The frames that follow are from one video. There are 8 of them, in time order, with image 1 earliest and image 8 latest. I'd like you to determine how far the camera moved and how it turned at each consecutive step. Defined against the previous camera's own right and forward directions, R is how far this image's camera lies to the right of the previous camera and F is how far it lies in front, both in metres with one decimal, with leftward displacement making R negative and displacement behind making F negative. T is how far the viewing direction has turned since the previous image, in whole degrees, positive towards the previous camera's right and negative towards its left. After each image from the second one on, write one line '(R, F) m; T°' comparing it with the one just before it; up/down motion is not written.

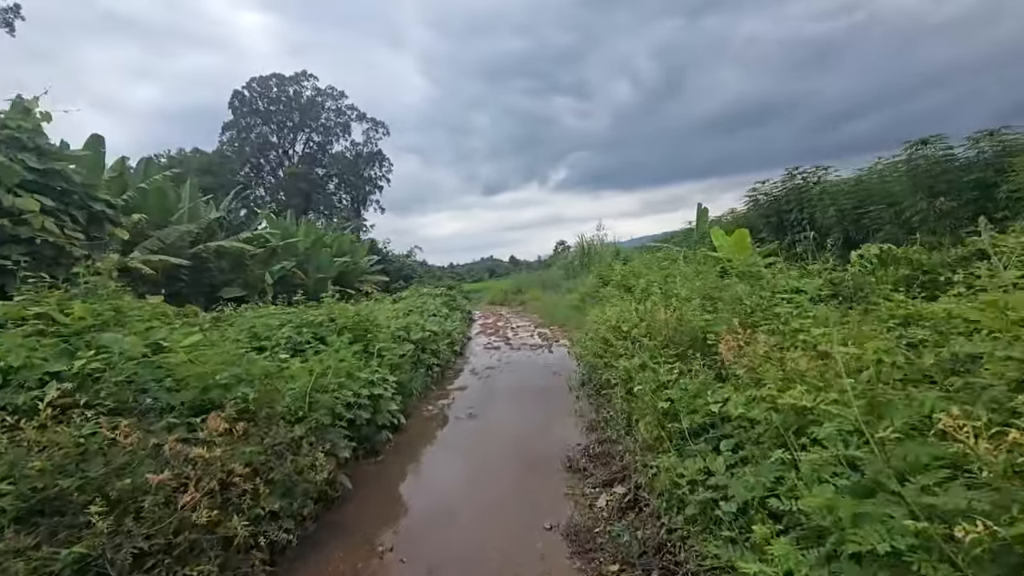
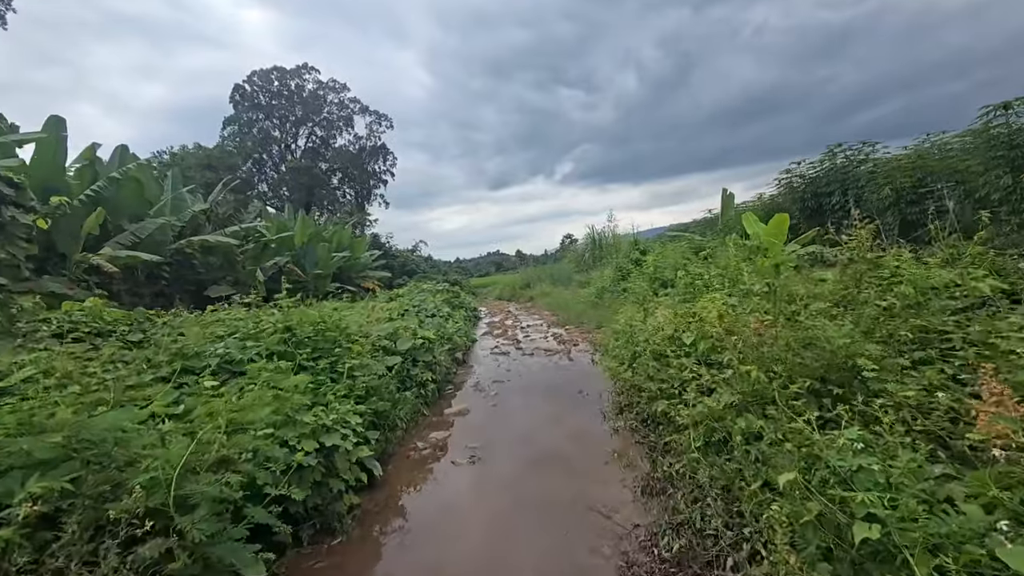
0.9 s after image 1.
(0.0, +1.1) m; -1°
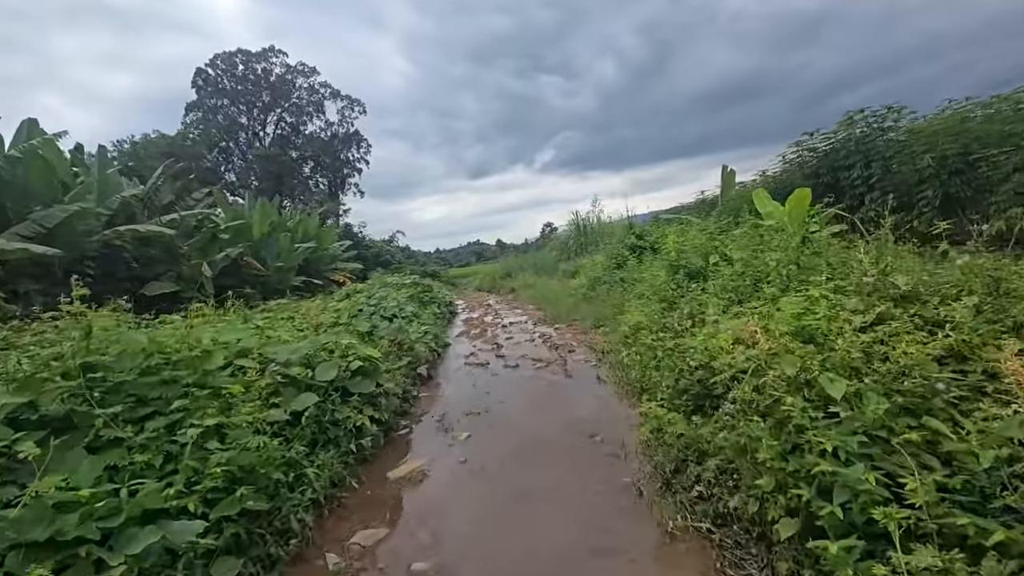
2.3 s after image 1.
(0.0, +1.4) m; +2°
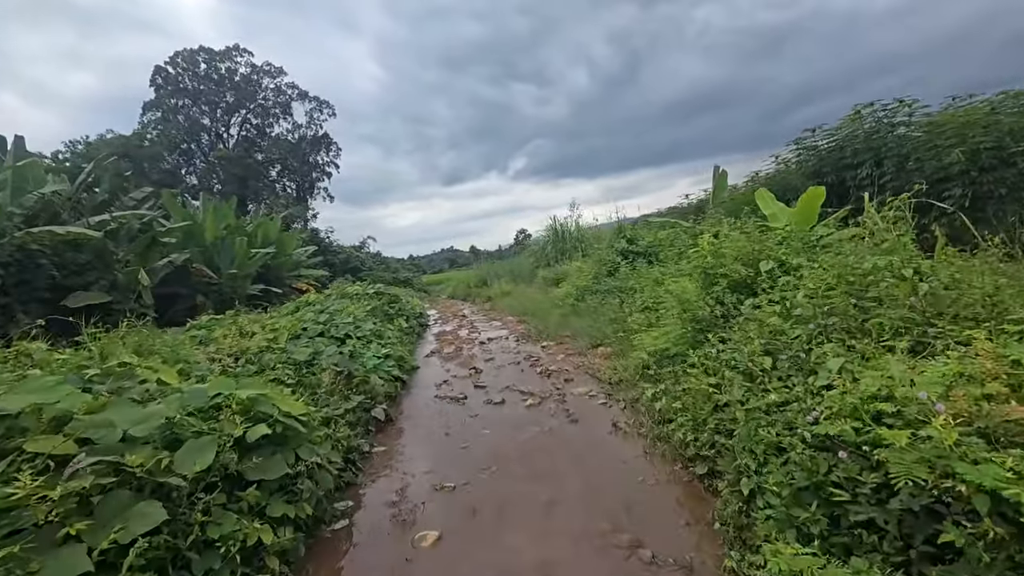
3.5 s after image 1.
(-0.1, +1.1) m; +3°
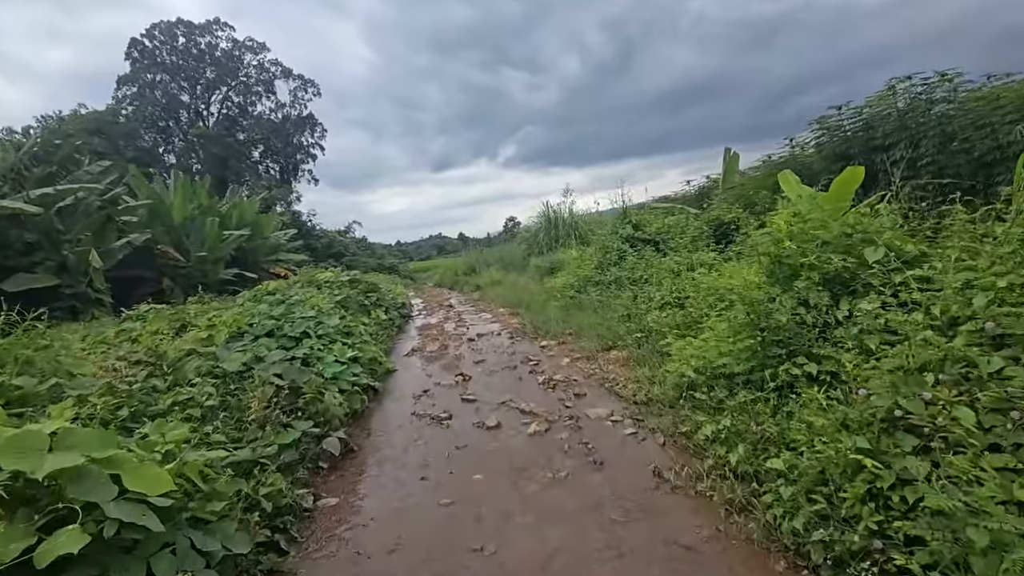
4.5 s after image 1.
(-0.1, +0.9) m; +1°
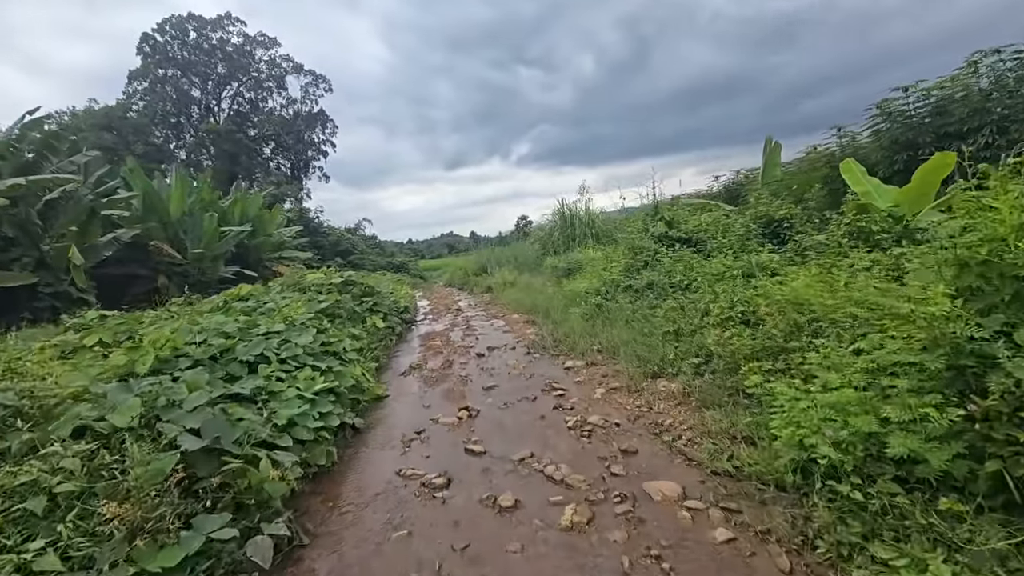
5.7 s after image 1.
(-0.1, +1.0) m; -1°
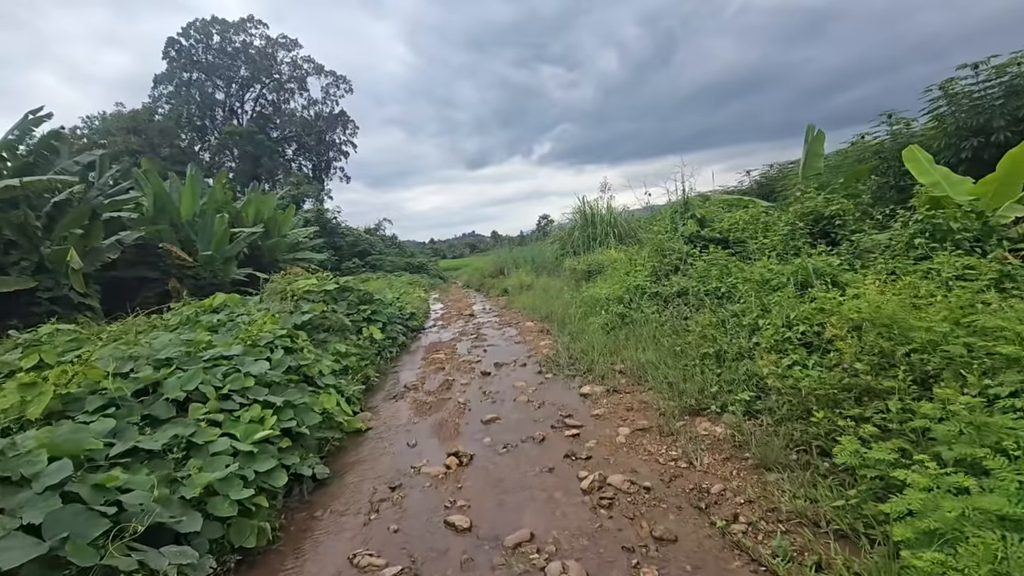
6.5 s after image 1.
(+0.1, +0.7) m; -2°
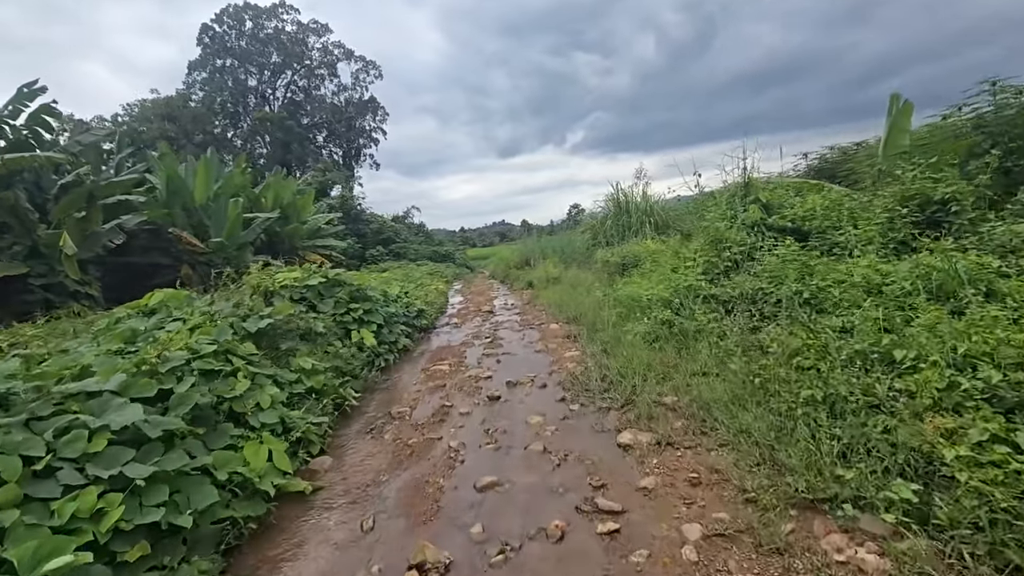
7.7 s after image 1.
(+0.1, +1.1) m; -3°
